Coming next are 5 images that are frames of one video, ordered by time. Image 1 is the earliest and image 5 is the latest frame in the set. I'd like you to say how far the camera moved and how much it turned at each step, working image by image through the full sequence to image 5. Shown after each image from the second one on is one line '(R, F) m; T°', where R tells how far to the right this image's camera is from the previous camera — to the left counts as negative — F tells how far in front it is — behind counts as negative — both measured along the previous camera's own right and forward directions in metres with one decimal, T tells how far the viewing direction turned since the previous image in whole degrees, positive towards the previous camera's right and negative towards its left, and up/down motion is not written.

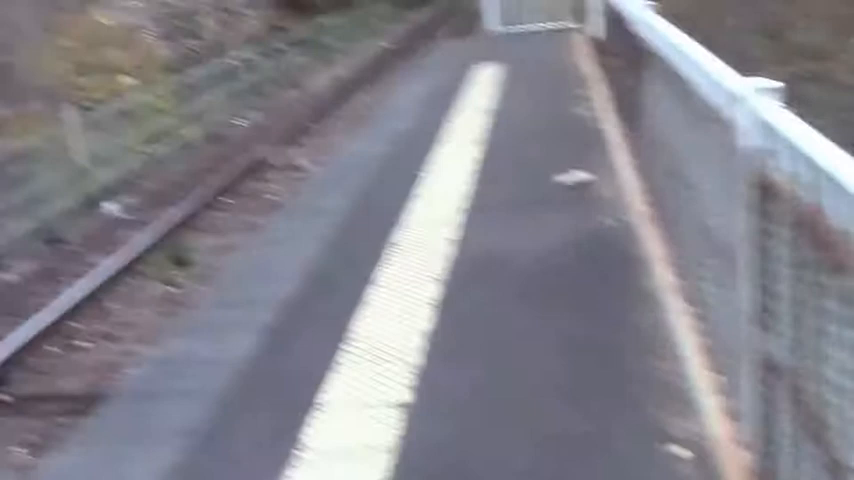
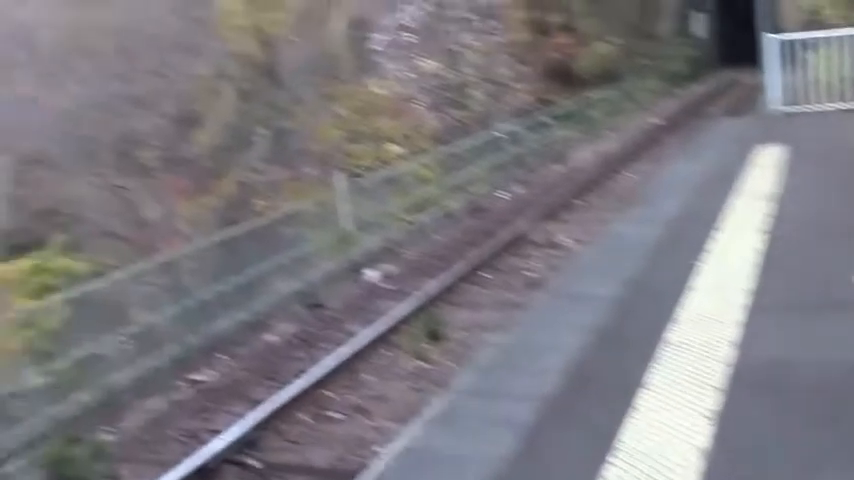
(-0.1, +0.3) m; -12°
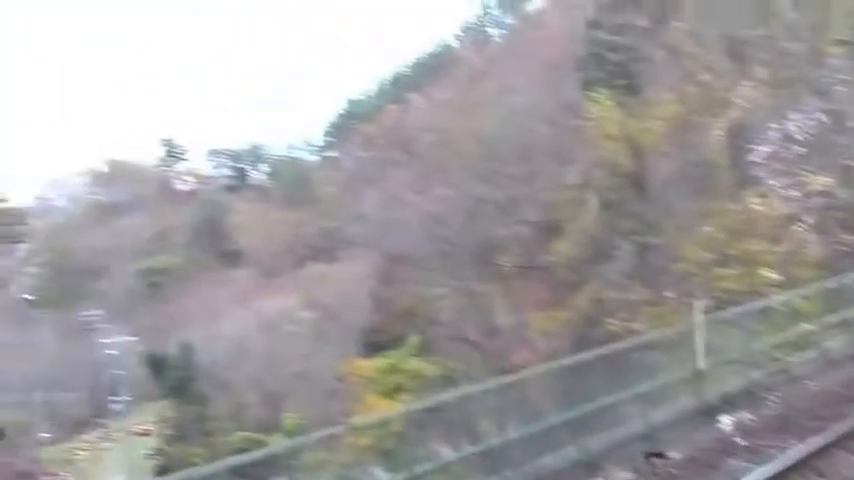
(+0.1, +0.9) m; -18°
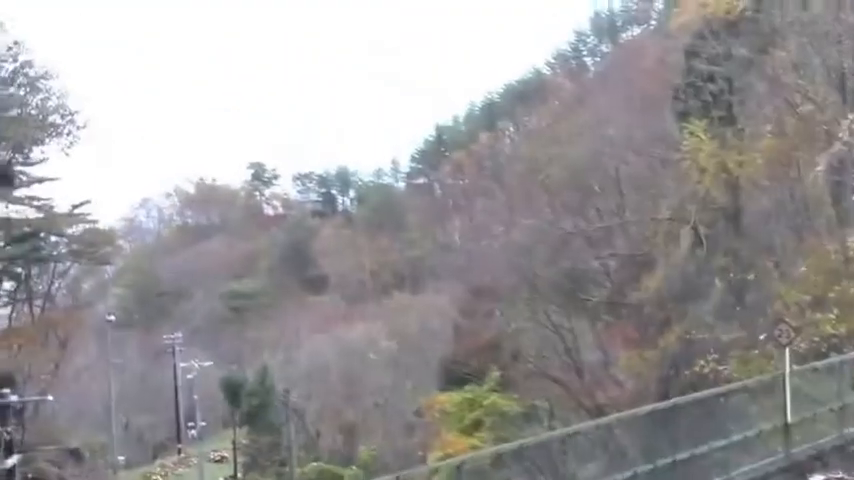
(+0.1, +0.4) m; -4°
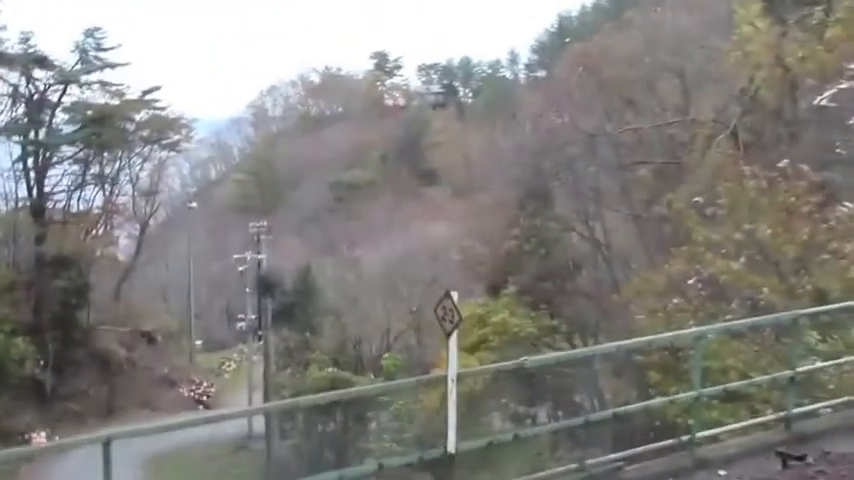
(+2.3, +0.8) m; -13°
